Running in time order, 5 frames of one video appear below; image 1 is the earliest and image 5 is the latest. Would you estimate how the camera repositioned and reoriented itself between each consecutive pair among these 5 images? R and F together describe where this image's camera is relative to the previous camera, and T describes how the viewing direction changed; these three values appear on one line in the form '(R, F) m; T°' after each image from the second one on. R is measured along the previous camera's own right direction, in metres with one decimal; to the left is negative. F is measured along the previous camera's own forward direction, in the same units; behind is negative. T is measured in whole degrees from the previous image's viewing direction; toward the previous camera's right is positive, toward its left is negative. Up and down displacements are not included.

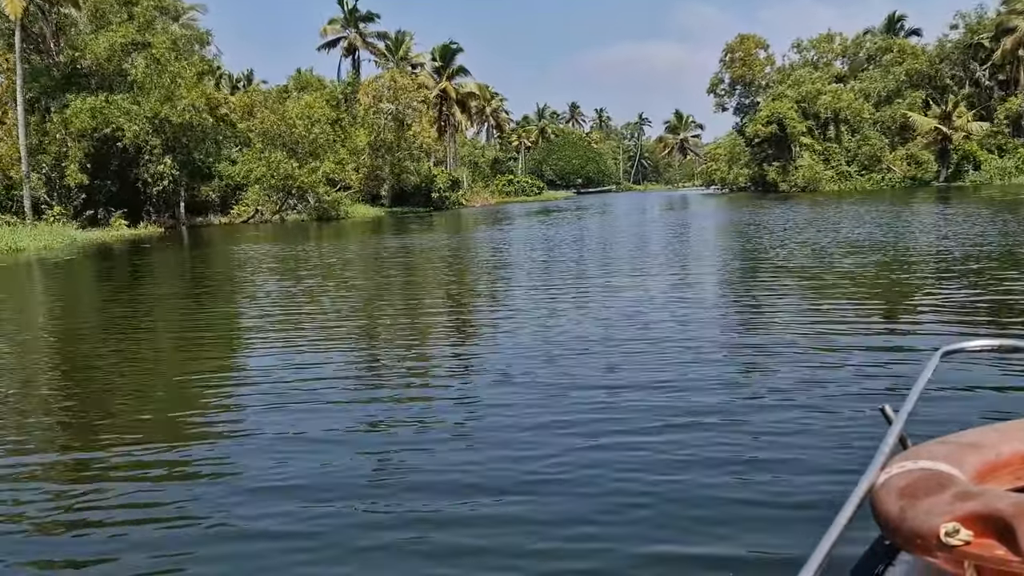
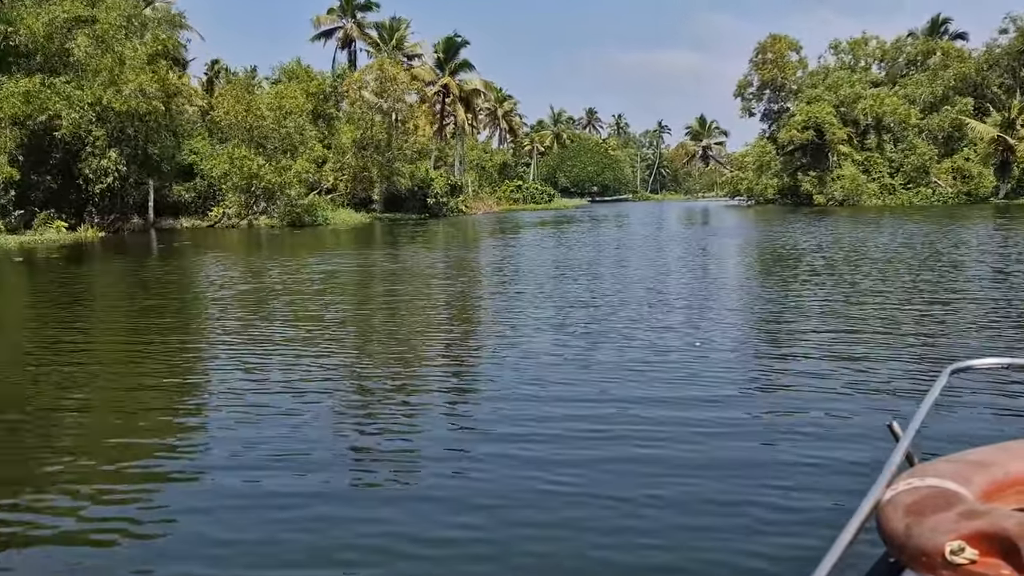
(+0.2, +1.4) m; -1°
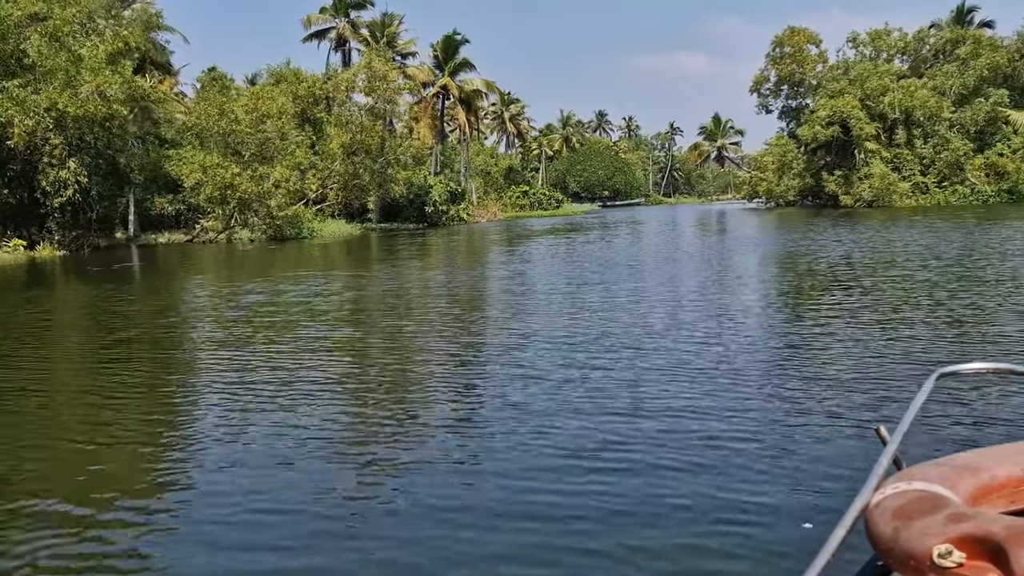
(+0.1, +0.8) m; -1°
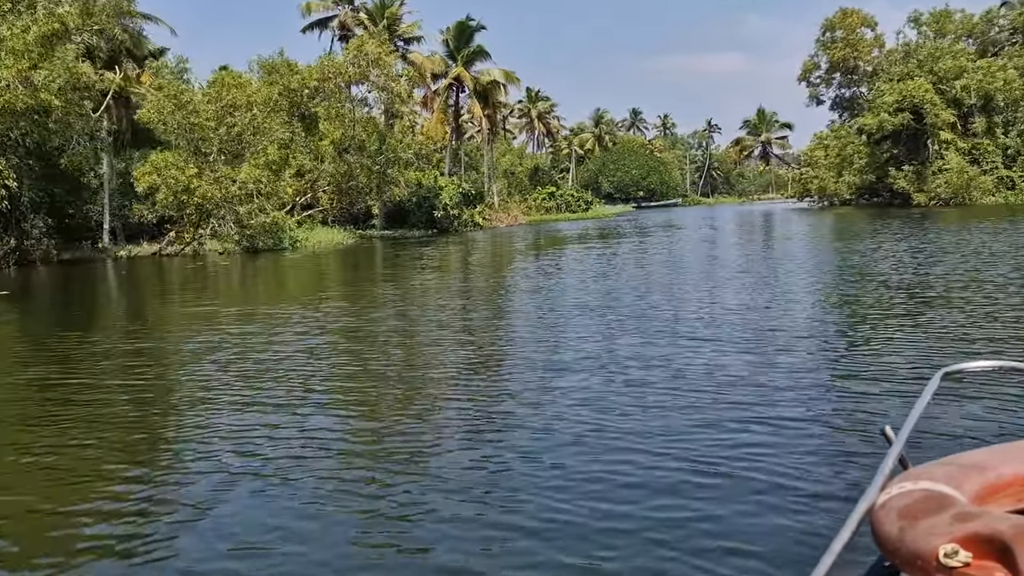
(+0.2, +1.4) m; -3°
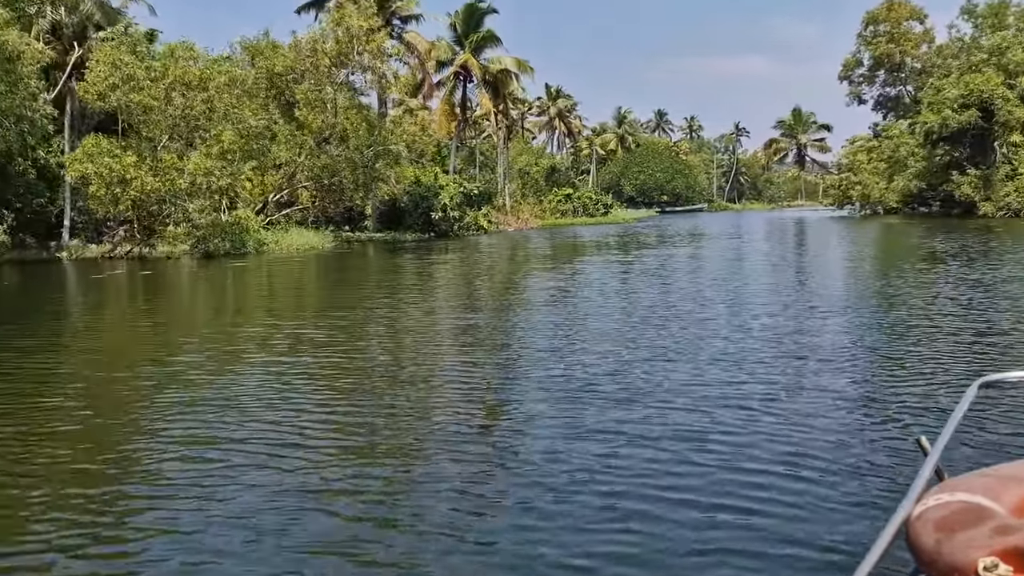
(+0.2, +1.2) m; -1°
